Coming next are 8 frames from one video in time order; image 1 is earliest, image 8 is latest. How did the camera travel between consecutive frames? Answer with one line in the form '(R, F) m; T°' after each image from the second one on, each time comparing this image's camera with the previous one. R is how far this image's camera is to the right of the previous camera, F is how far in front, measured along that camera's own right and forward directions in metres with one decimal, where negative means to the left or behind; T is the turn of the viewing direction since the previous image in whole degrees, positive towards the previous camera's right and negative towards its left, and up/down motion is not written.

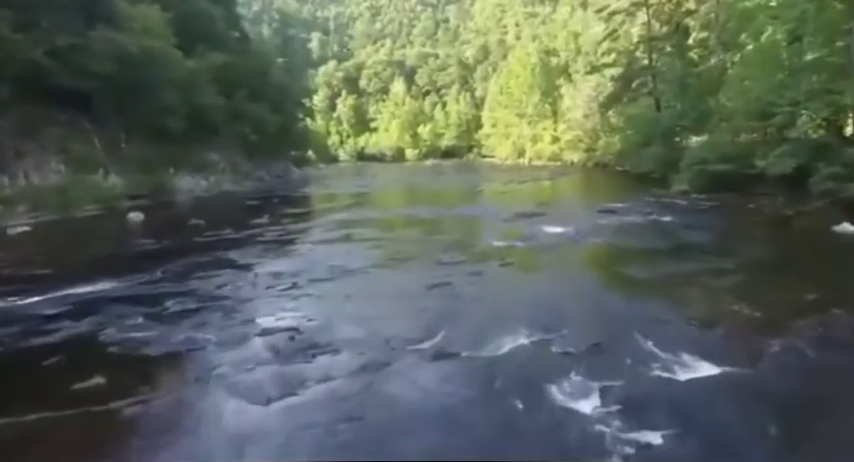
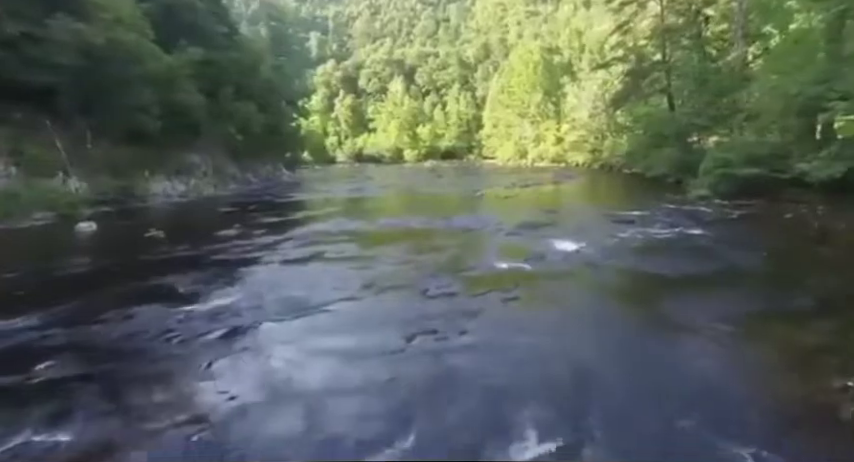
(+0.1, +1.2) m; 0°
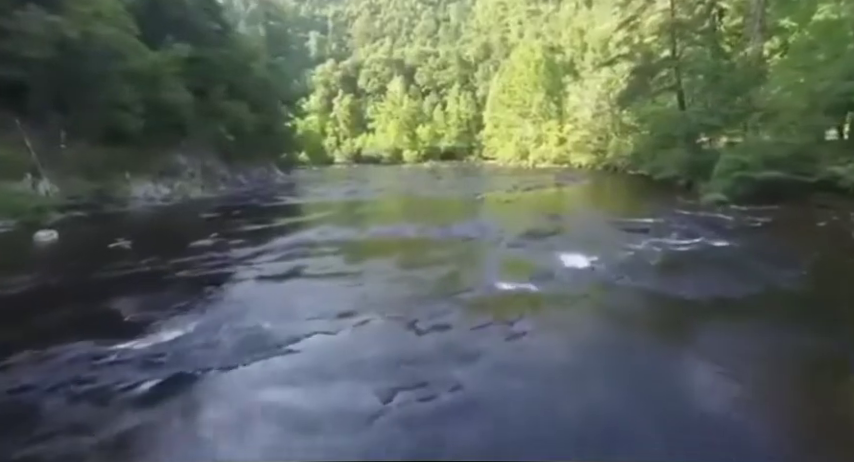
(+0.1, +0.7) m; 0°
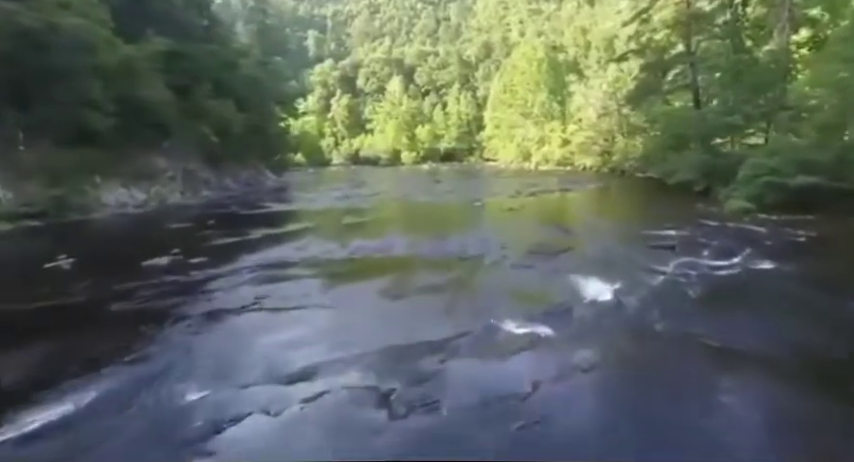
(+0.1, +1.0) m; 0°
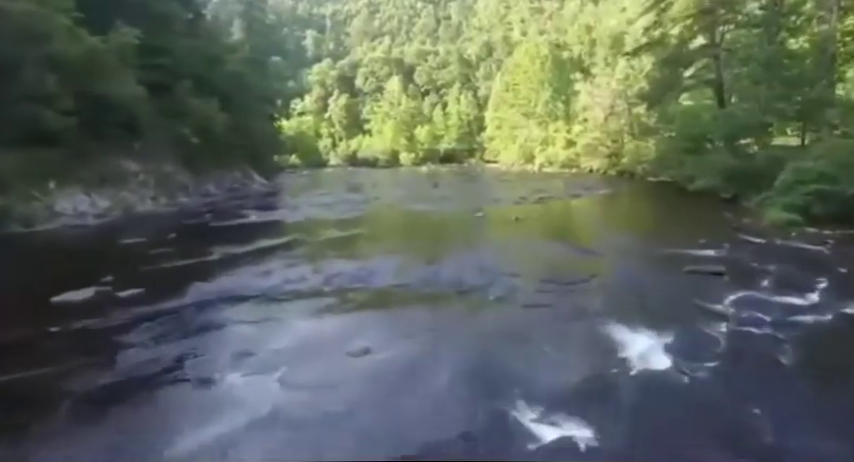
(+0.1, +1.3) m; 0°
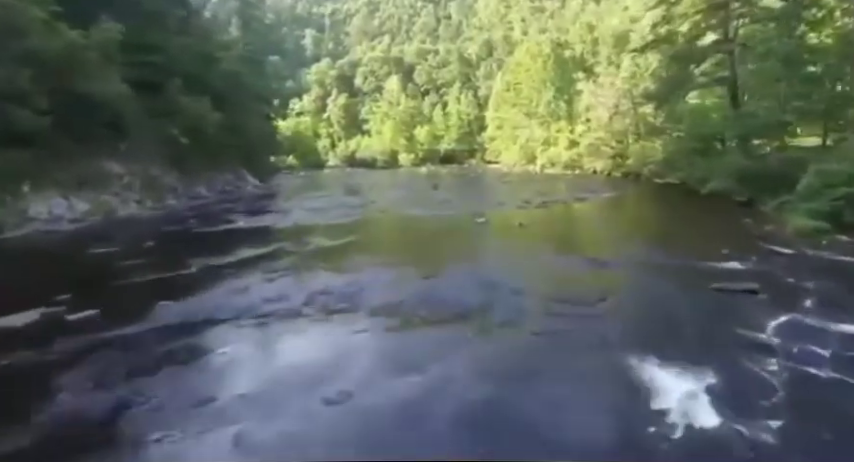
(0.0, +0.6) m; 0°
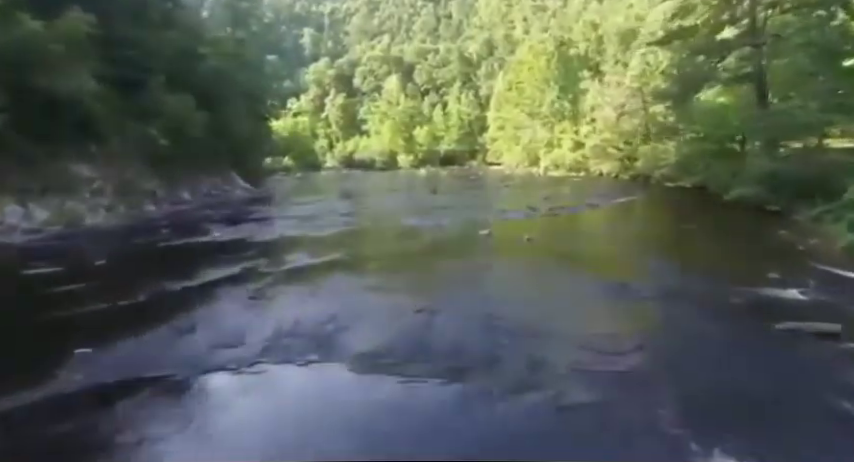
(+0.1, +1.0) m; 0°
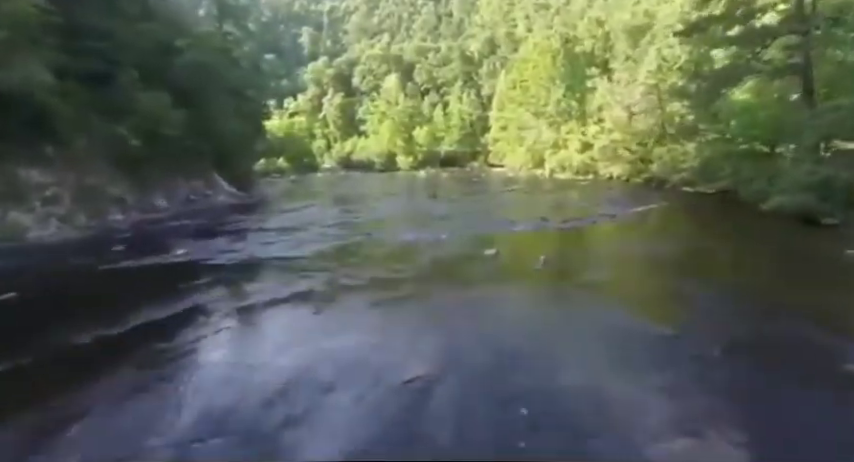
(+0.1, +1.4) m; 0°
